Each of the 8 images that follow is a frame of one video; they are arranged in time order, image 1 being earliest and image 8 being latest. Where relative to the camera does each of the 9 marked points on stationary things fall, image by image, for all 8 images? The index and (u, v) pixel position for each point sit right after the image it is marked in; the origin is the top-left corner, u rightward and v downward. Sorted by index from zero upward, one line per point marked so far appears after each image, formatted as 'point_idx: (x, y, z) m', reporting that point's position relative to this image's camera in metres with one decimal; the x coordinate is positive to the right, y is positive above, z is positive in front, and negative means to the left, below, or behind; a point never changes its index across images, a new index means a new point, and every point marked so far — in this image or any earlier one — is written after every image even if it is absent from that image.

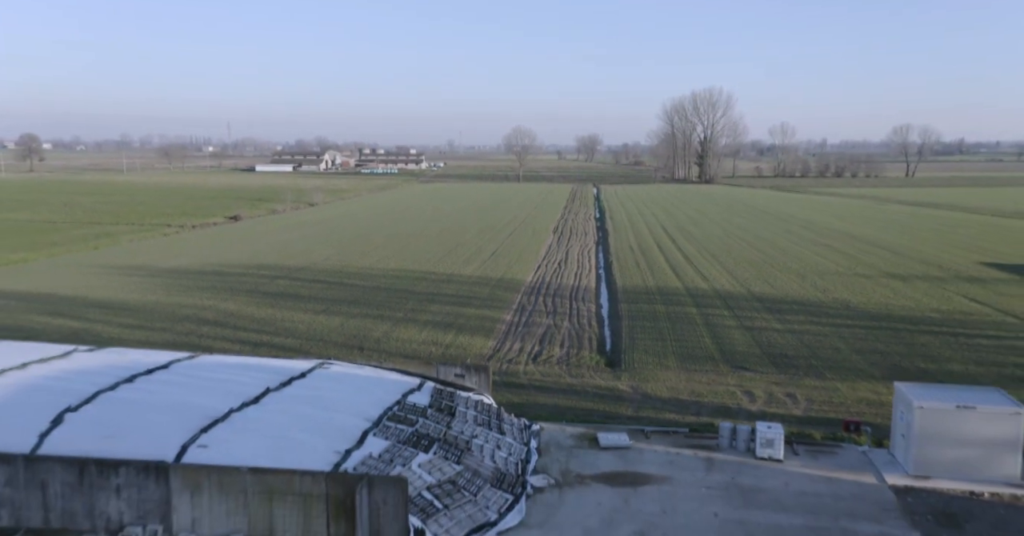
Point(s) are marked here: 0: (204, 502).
0: (-4.4, -3.3, +10.5) m
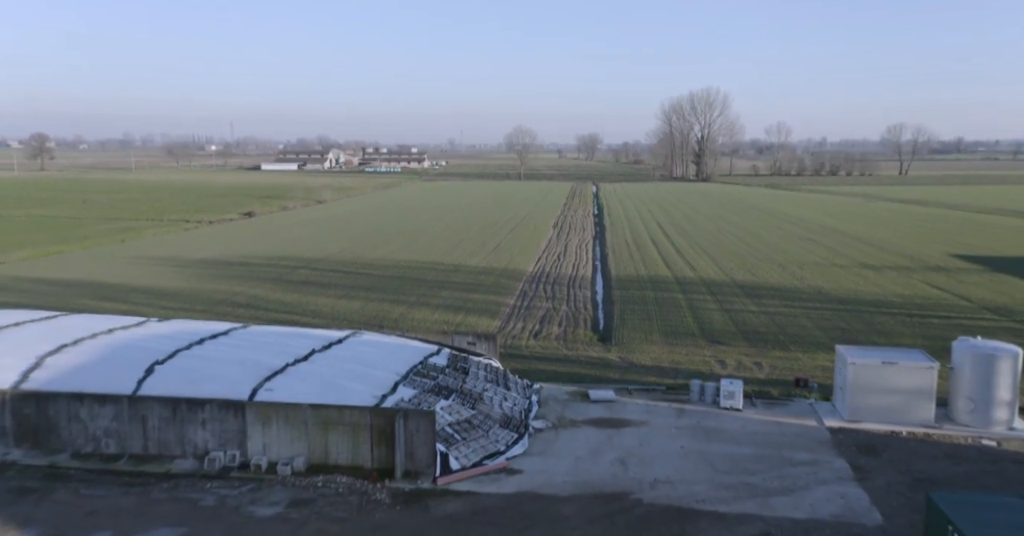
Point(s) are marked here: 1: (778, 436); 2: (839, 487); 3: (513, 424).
0: (-4.3, -2.9, +13.2) m
1: (+5.3, -3.3, +14.6) m
2: (+5.5, -3.7, +12.4) m
3: (0.0, -3.2, +15.0) m
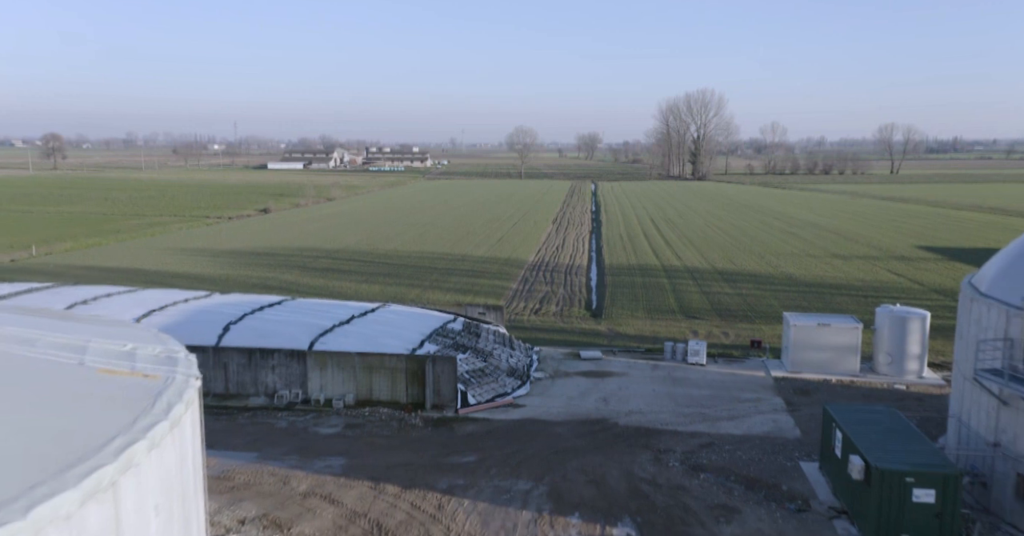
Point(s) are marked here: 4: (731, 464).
0: (-4.2, -2.4, +16.7) m
1: (+5.4, -2.8, +18.1) m
2: (+5.6, -3.2, +15.9) m
3: (+0.2, -2.7, +18.5) m
4: (+4.0, -3.6, +13.5) m
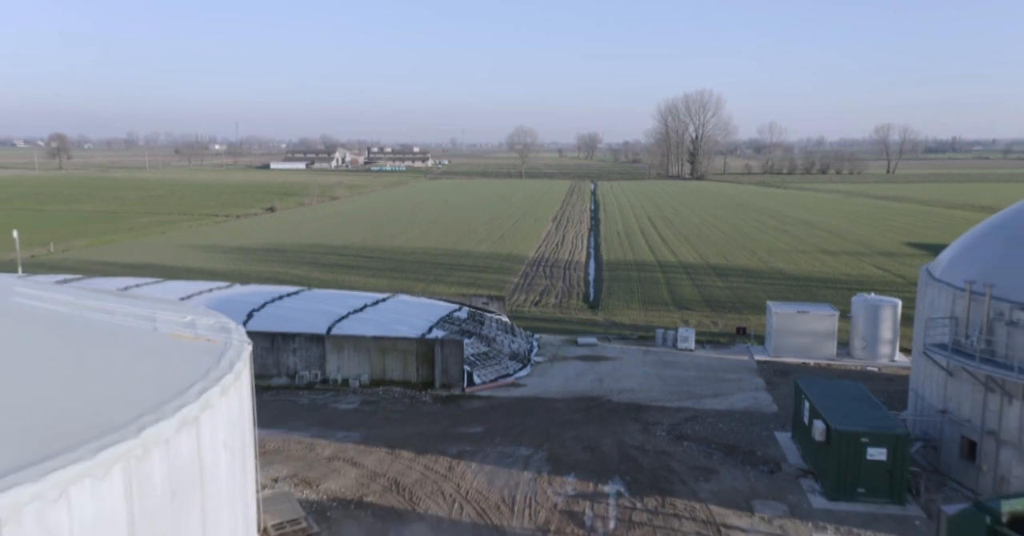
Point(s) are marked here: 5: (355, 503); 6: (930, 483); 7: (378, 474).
0: (-4.1, -2.2, +18.1) m
1: (+5.5, -2.6, +19.6) m
2: (+5.7, -2.9, +17.3) m
3: (+0.2, -2.4, +19.9) m
4: (+4.1, -3.4, +14.9) m
5: (-2.6, -3.9, +12.1) m
6: (+7.1, -3.7, +12.5) m
7: (-2.4, -3.7, +13.1) m
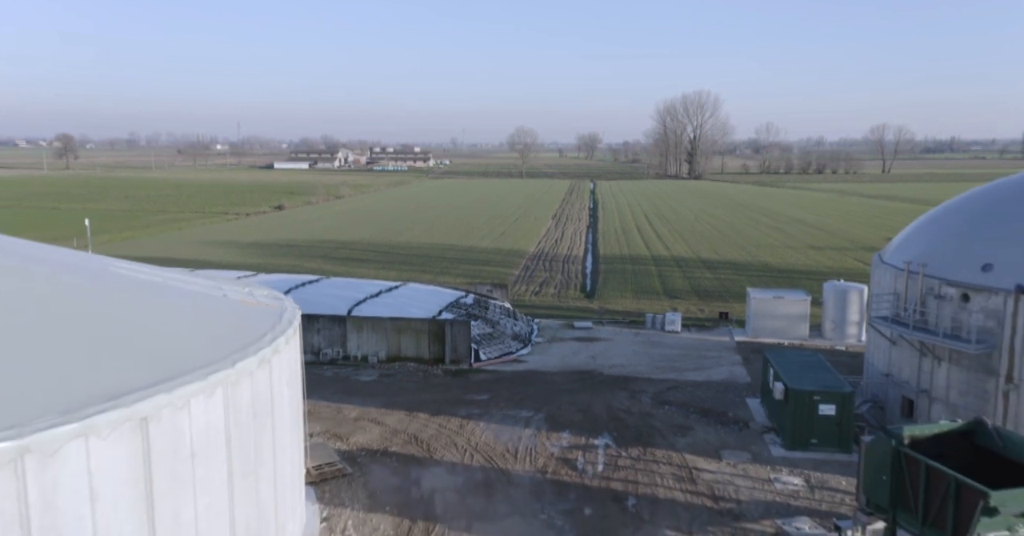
0: (-4.1, -1.8, +20.2) m
1: (+5.5, -2.3, +21.6) m
2: (+5.8, -2.6, +19.3) m
3: (+0.3, -2.1, +21.9) m
4: (+4.1, -3.0, +16.9) m
5: (-2.5, -3.5, +14.2) m
6: (+7.2, -3.3, +14.5) m
7: (-2.3, -3.3, +15.2) m
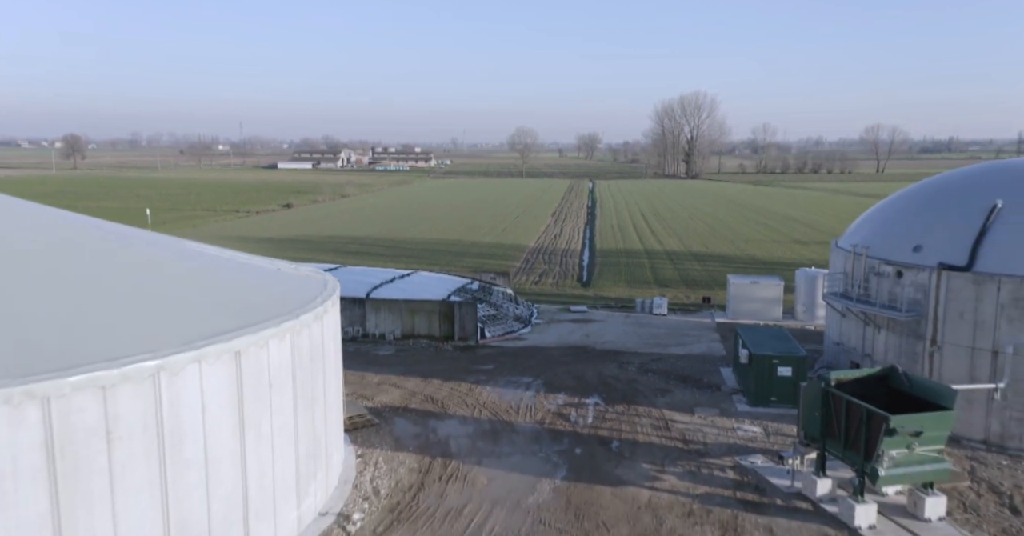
0: (-4.0, -1.4, +22.5) m
1: (+5.6, -1.9, +23.9) m
2: (+5.8, -2.2, +21.7) m
3: (+0.3, -1.7, +24.3) m
4: (+4.2, -2.6, +19.3) m
5: (-2.5, -3.1, +16.5) m
6: (+7.2, -2.9, +16.8) m
7: (-2.3, -3.0, +17.5) m
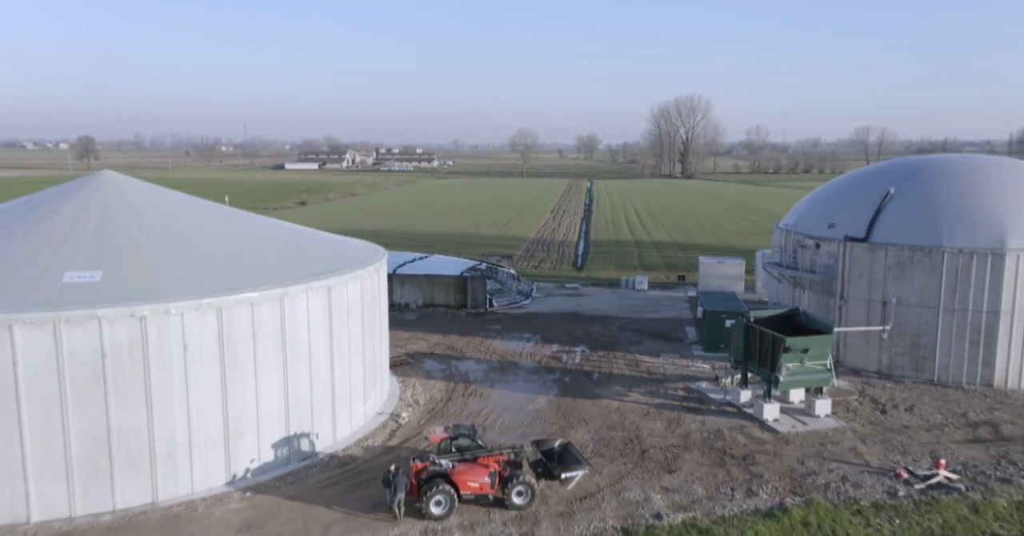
0: (-3.9, -0.7, +26.9) m
1: (+5.7, -1.2, +28.3) m
2: (+5.9, -1.5, +26.1) m
3: (+0.5, -1.0, +28.6) m
4: (+4.3, -1.9, +23.6) m
5: (-2.4, -2.4, +20.9) m
6: (+7.3, -2.2, +21.2) m
7: (-2.2, -2.2, +21.9) m
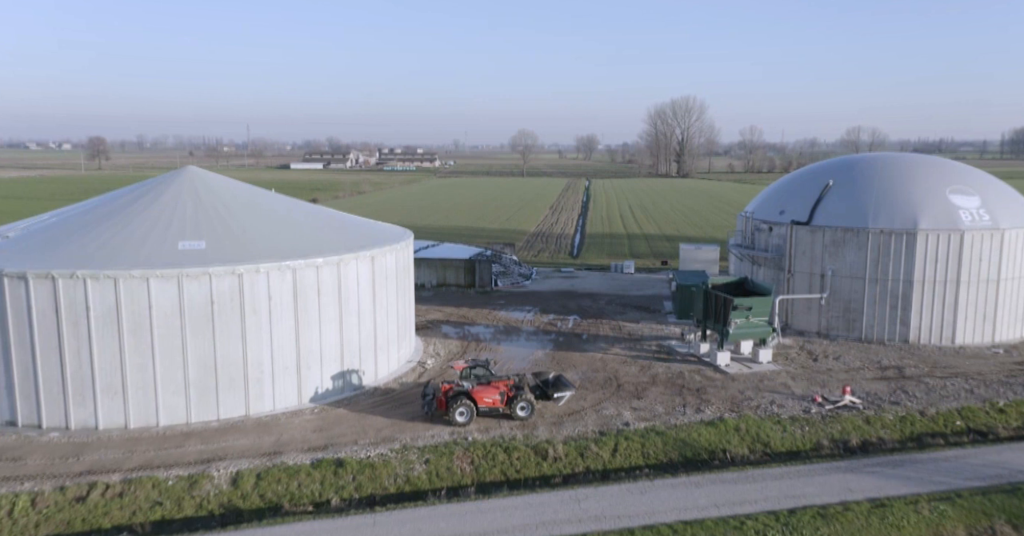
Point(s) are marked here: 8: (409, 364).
0: (-3.8, -0.1, +30.8) m
1: (+5.8, -0.5, +32.2) m
2: (+6.0, -0.8, +29.9) m
3: (+0.6, -0.4, +32.5) m
4: (+4.4, -1.3, +27.5) m
5: (-2.3, -1.8, +24.7) m
6: (+7.4, -1.6, +25.1) m
7: (-2.1, -1.6, +25.7) m
8: (-2.7, -2.6, +19.6) m
